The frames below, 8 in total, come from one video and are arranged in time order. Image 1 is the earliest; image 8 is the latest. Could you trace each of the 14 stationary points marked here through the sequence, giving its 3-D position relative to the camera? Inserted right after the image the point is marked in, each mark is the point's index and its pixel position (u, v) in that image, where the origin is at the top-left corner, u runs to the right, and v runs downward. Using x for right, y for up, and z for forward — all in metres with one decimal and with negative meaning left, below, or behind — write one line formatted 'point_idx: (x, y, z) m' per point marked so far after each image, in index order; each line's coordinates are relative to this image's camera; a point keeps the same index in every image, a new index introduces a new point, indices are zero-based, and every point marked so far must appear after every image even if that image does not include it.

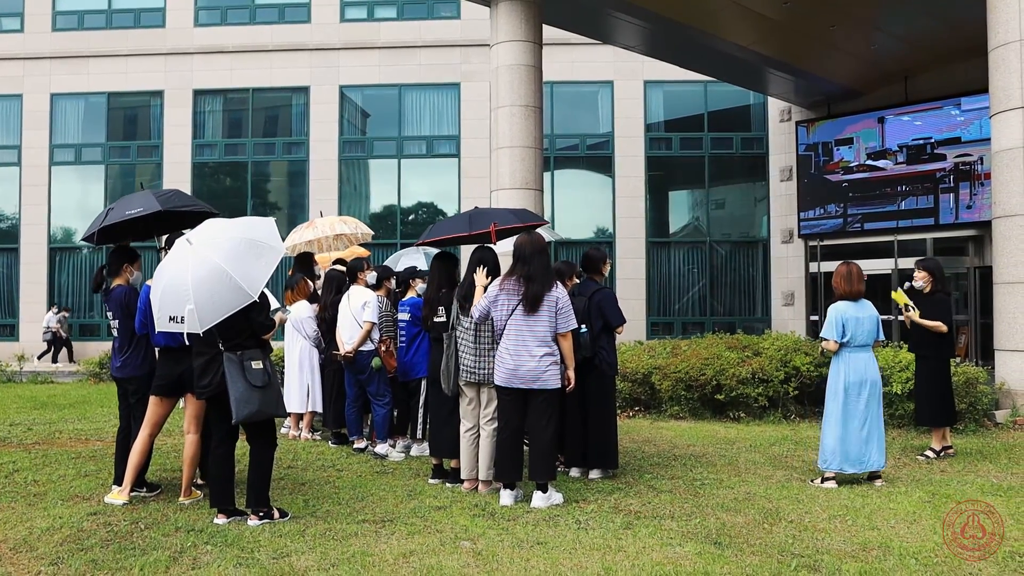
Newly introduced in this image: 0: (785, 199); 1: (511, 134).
0: (+5.5, +1.8, +19.7) m
1: (0.0, +2.2, +13.6) m
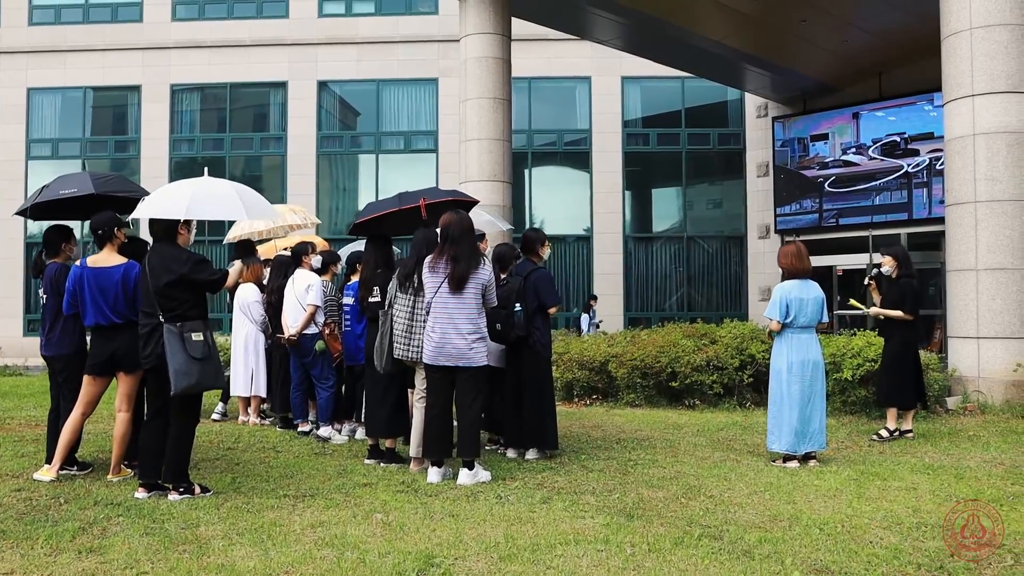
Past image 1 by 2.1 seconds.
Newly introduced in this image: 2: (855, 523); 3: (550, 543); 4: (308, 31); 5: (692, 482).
0: (+5.1, +1.9, +19.7) m
1: (-0.5, +2.3, +13.6) m
2: (+1.6, -1.1, +4.5) m
3: (+0.2, -1.1, +4.1) m
4: (-4.1, +5.3, +19.7) m
5: (+1.0, -1.1, +5.5) m
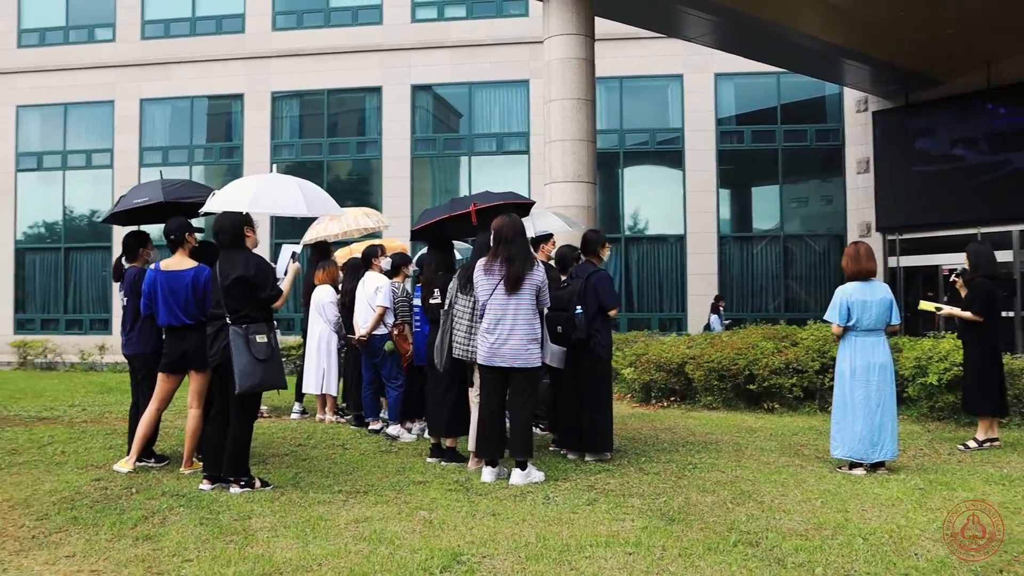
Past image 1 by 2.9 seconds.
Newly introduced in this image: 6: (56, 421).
0: (+6.9, +1.9, +19.1) m
1: (+0.7, +2.3, +13.7) m
2: (+1.8, -1.1, +4.3) m
3: (+0.3, -1.1, +4.1) m
4: (-2.3, +5.2, +20.1) m
5: (+1.3, -1.1, +5.4) m
6: (-4.0, -1.2, +8.4) m
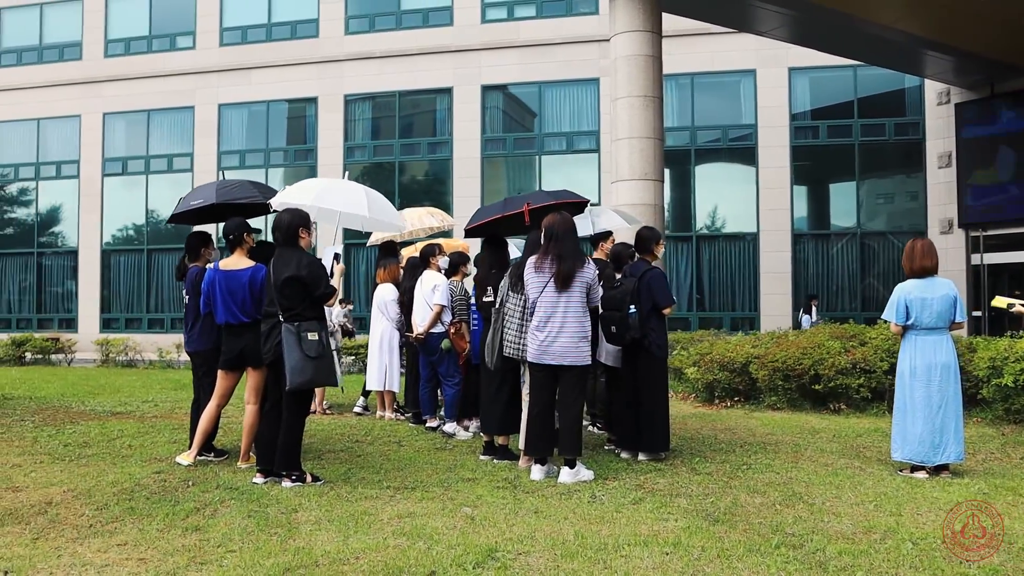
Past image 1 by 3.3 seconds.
0: (+8.2, +1.9, +18.5) m
1: (+1.7, +2.3, +13.6) m
2: (+1.9, -1.1, +4.2) m
3: (+0.4, -1.1, +4.0) m
4: (-0.8, +5.3, +20.2) m
5: (+1.6, -1.1, +5.3) m
6: (-3.5, -1.2, +8.7) m
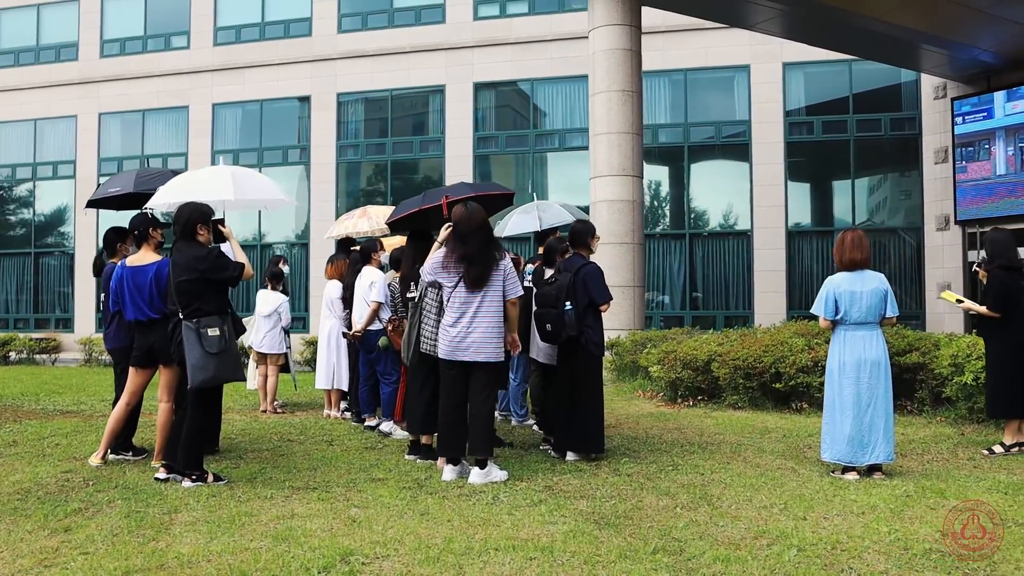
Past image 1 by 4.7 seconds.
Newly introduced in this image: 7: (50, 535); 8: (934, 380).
0: (+8.0, +2.0, +18.1) m
1: (+1.3, +2.3, +13.4) m
2: (+1.4, -1.1, +4.0) m
3: (-0.1, -1.0, +3.9) m
4: (-1.0, +5.3, +20.1) m
5: (+1.1, -1.1, +5.1) m
6: (-3.9, -1.1, +8.6) m
7: (-2.0, -1.1, +4.2) m
8: (+3.7, -0.8, +8.4) m
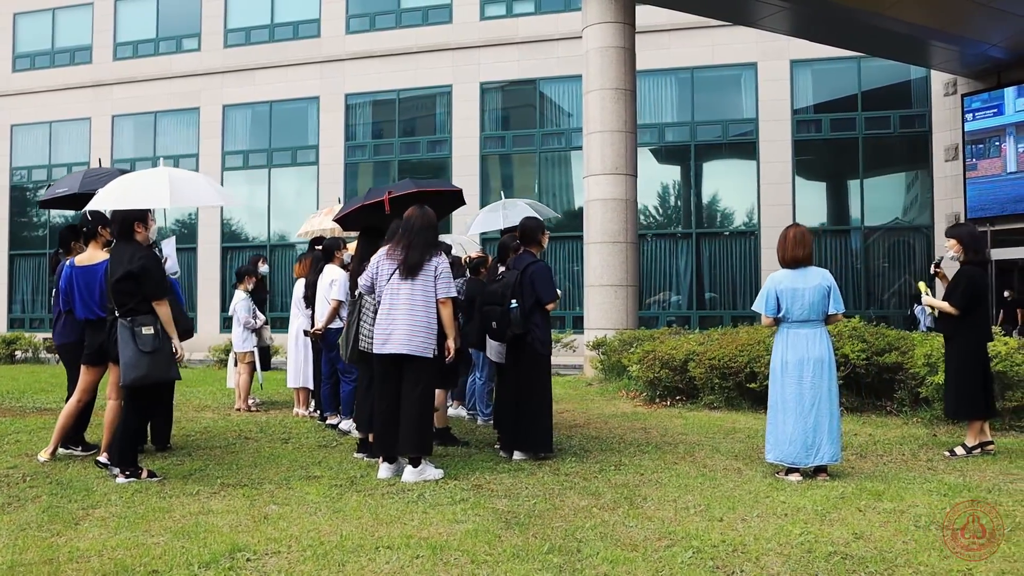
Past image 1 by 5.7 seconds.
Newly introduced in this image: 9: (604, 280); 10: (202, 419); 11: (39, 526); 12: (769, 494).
0: (+8.1, +2.0, +17.8) m
1: (+1.2, +2.3, +13.3) m
2: (+1.0, -1.0, +3.9) m
3: (-0.5, -1.0, +3.8) m
4: (-0.9, +5.3, +20.1) m
5: (+0.7, -1.1, +5.0) m
6: (-4.2, -1.1, +8.7) m
7: (-2.4, -1.1, +4.3) m
8: (+3.4, -0.8, +8.3) m
9: (+1.3, +0.1, +13.2) m
10: (-2.7, -1.1, +8.3) m
11: (-2.1, -1.1, +4.2) m
12: (+1.3, -1.1, +5.0) m
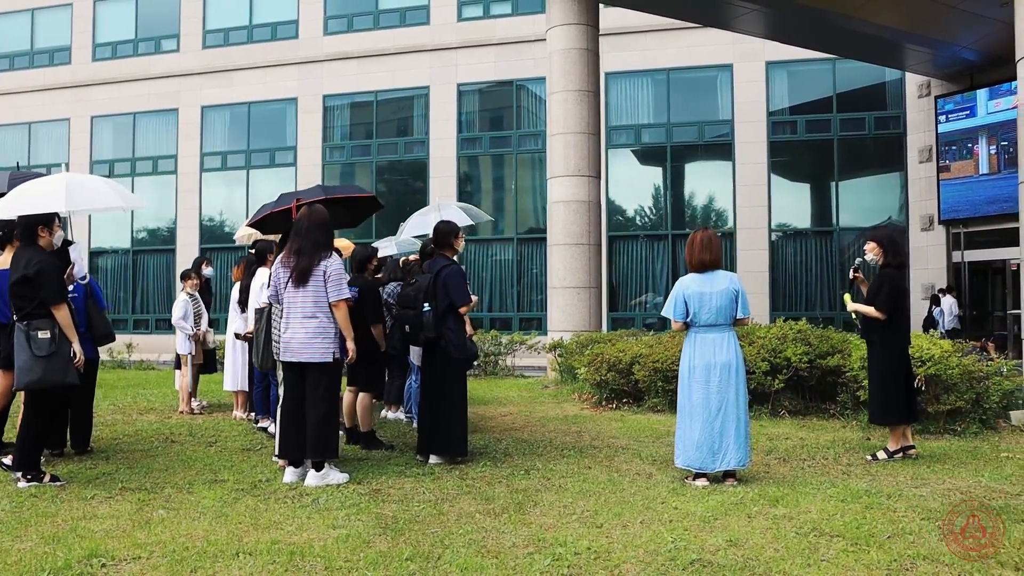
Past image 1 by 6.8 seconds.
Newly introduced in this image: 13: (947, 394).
0: (+7.6, +1.9, +17.7) m
1: (+0.7, +2.3, +13.3) m
2: (+0.4, -1.1, +3.9) m
3: (-1.1, -1.0, +3.8) m
4: (-1.3, +5.2, +20.1) m
5: (+0.1, -1.1, +5.0) m
6: (-4.7, -1.1, +8.7) m
7: (-3.0, -1.1, +4.2) m
8: (+2.9, -0.8, +8.2) m
9: (+0.7, +0.1, +13.2) m
10: (-3.2, -1.1, +8.3) m
11: (-2.6, -1.1, +4.2) m
12: (+0.8, -1.1, +5.0) m
13: (+3.4, -0.8, +7.6) m
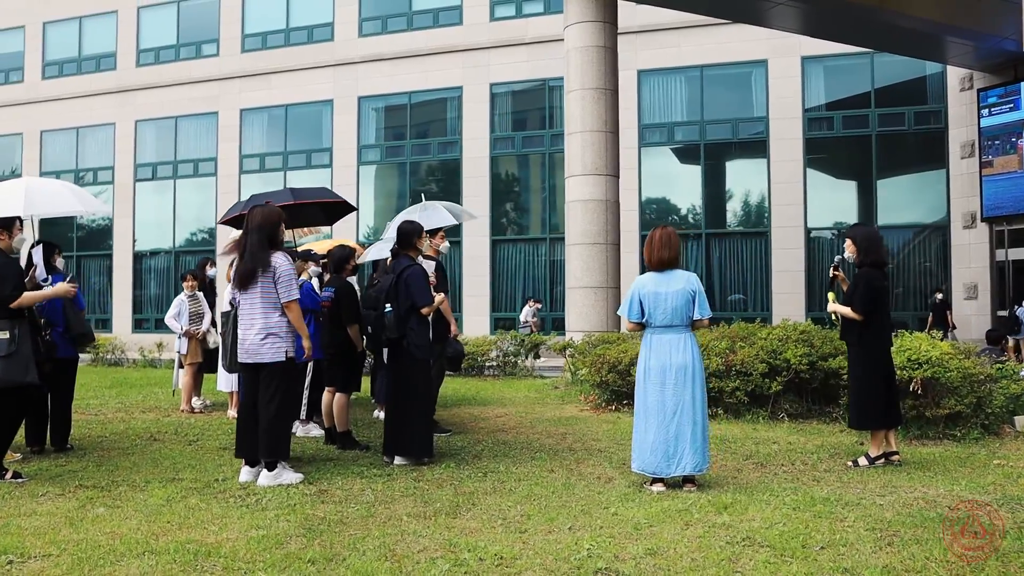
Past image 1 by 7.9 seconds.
0: (+8.1, +1.9, +17.2) m
1: (+1.0, +2.3, +13.1) m
2: (+0.1, -1.1, +3.8) m
3: (-1.4, -1.0, +3.8) m
4: (-0.7, +5.3, +20.1) m
5: (-0.2, -1.1, +4.9) m
6: (-4.7, -1.1, +8.9) m
7: (-3.3, -1.1, +4.4) m
8: (+2.8, -0.8, +8.0) m
9: (+1.0, +0.1, +13.1) m
10: (-3.3, -1.1, +8.4) m
11: (-3.0, -1.1, +4.4) m
12: (+0.5, -1.1, +4.9) m
13: (+3.3, -0.8, +7.3) m
